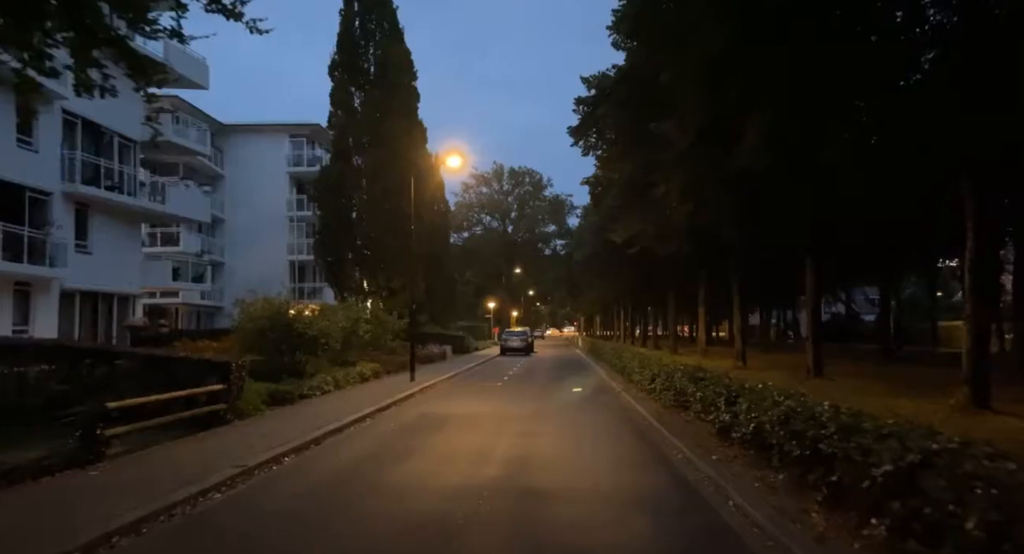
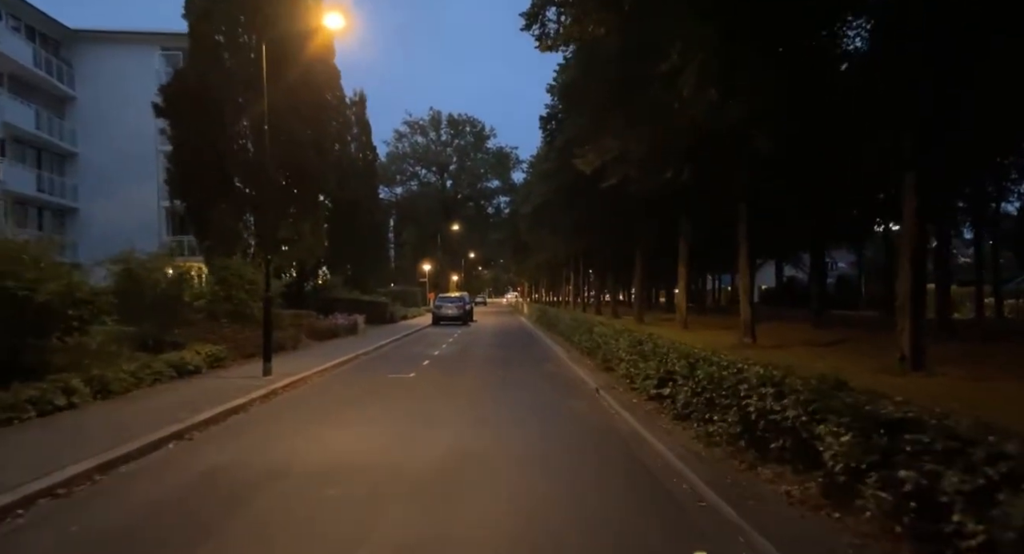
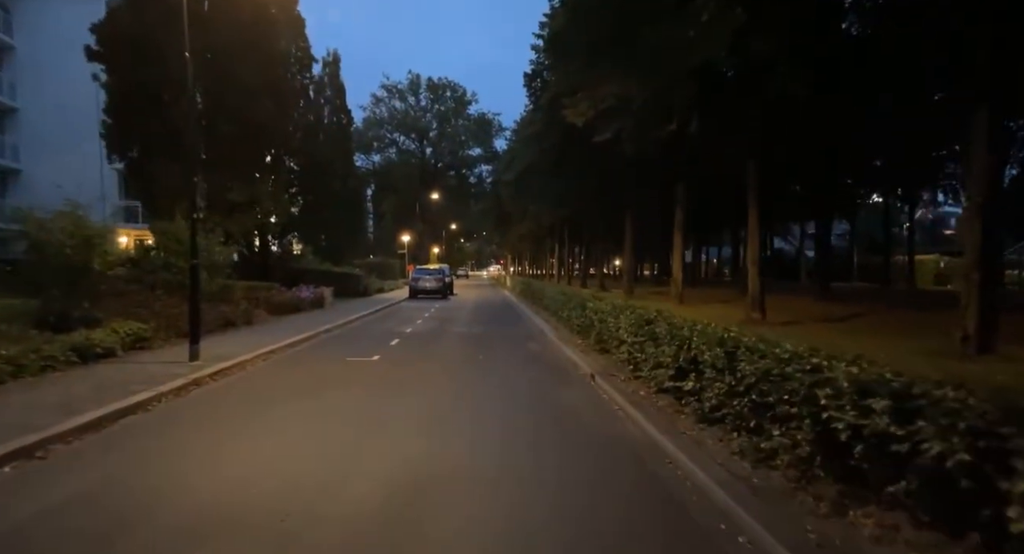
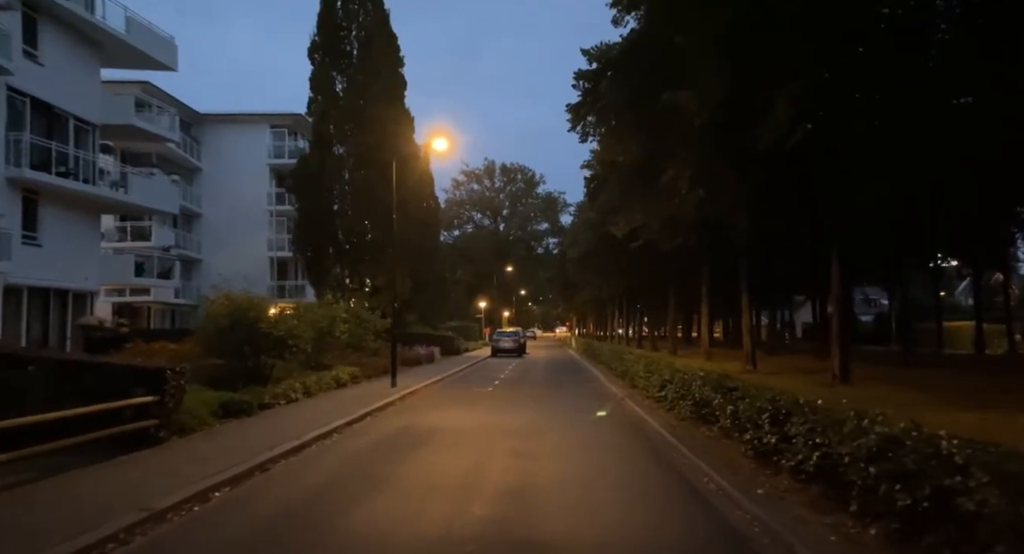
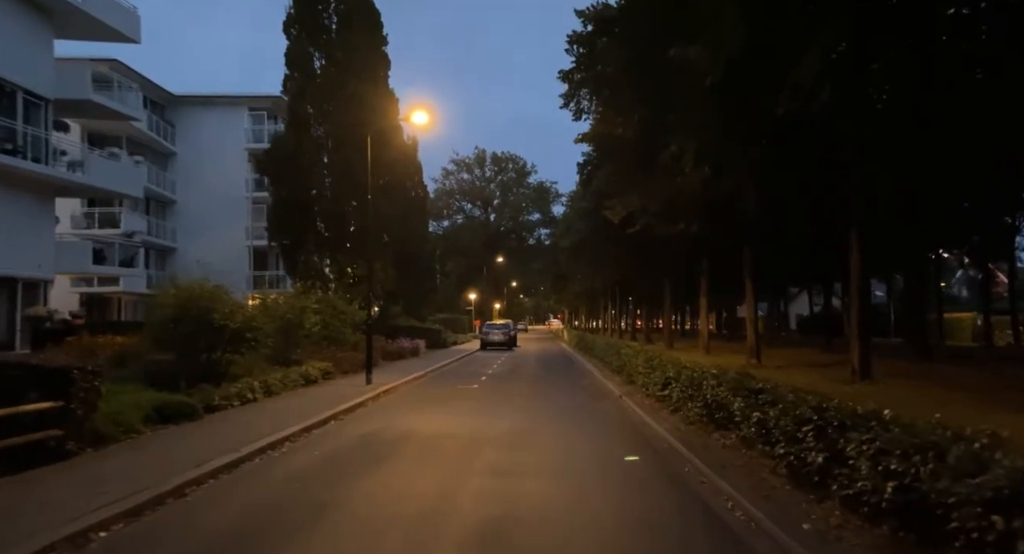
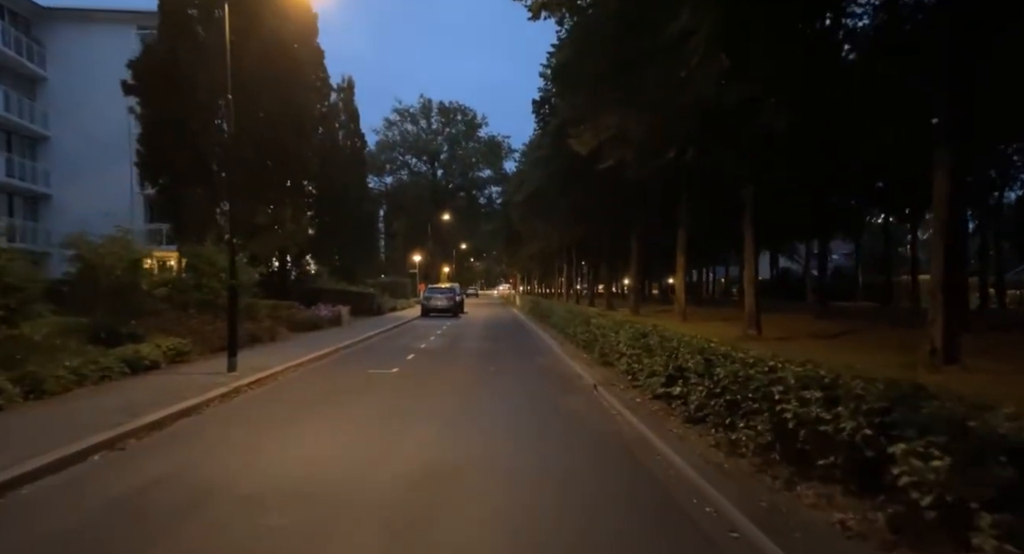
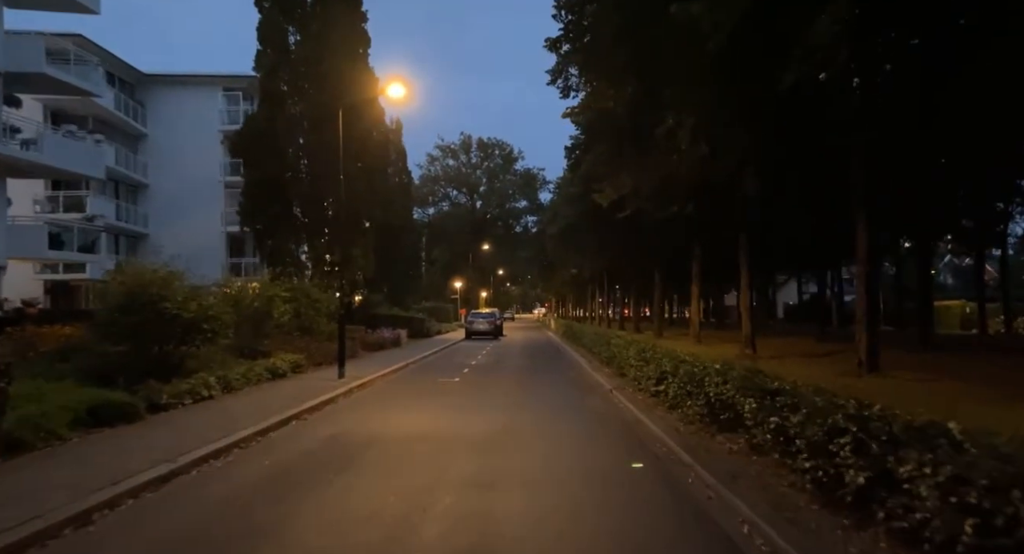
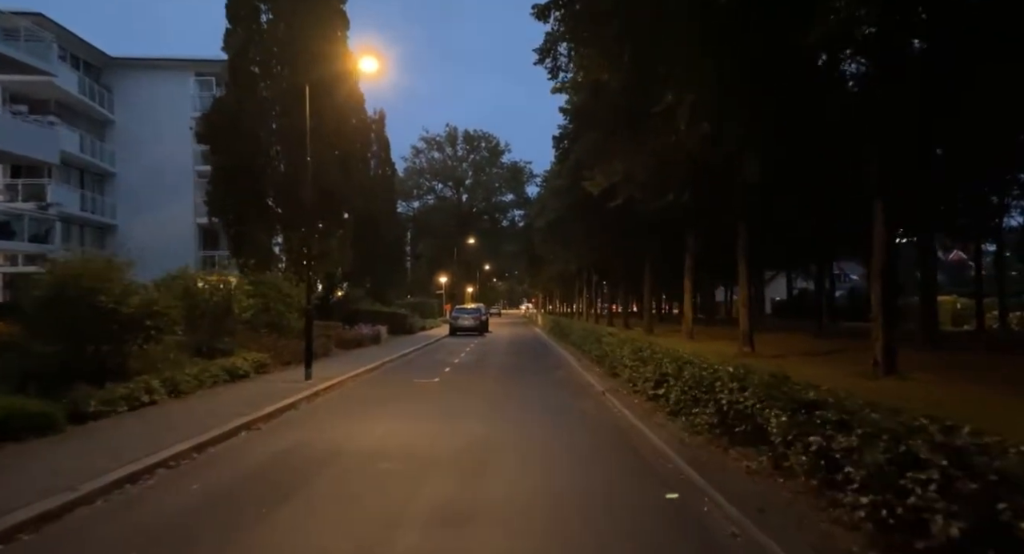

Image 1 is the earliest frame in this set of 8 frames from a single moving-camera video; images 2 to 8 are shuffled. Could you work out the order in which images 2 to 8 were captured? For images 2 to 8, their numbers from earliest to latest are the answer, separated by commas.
4, 5, 7, 8, 2, 6, 3
